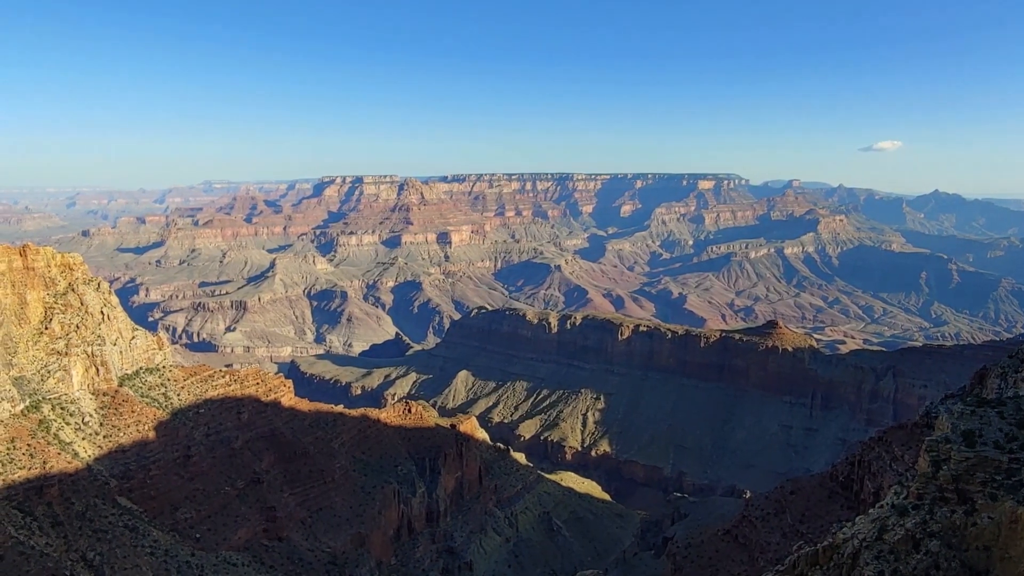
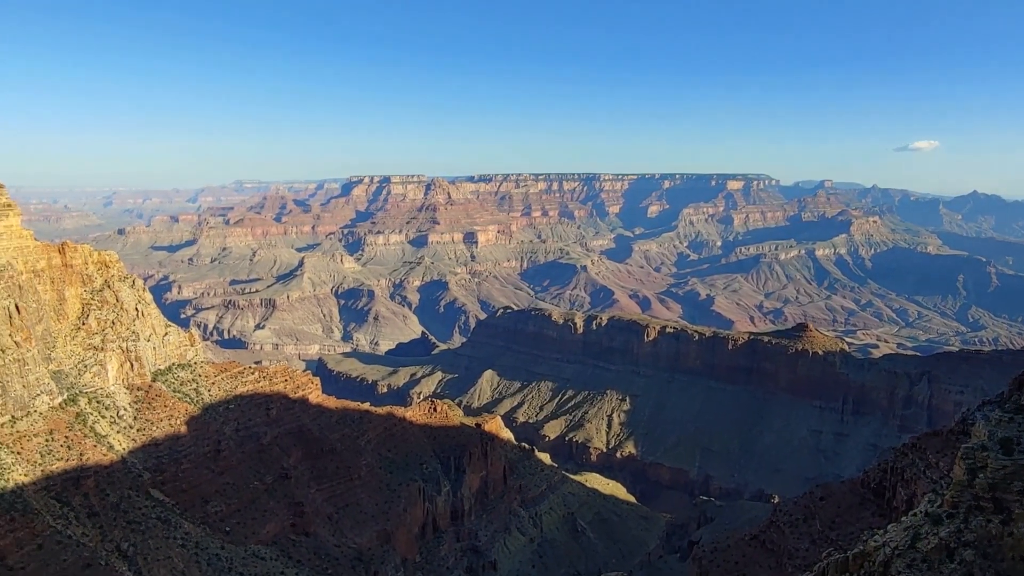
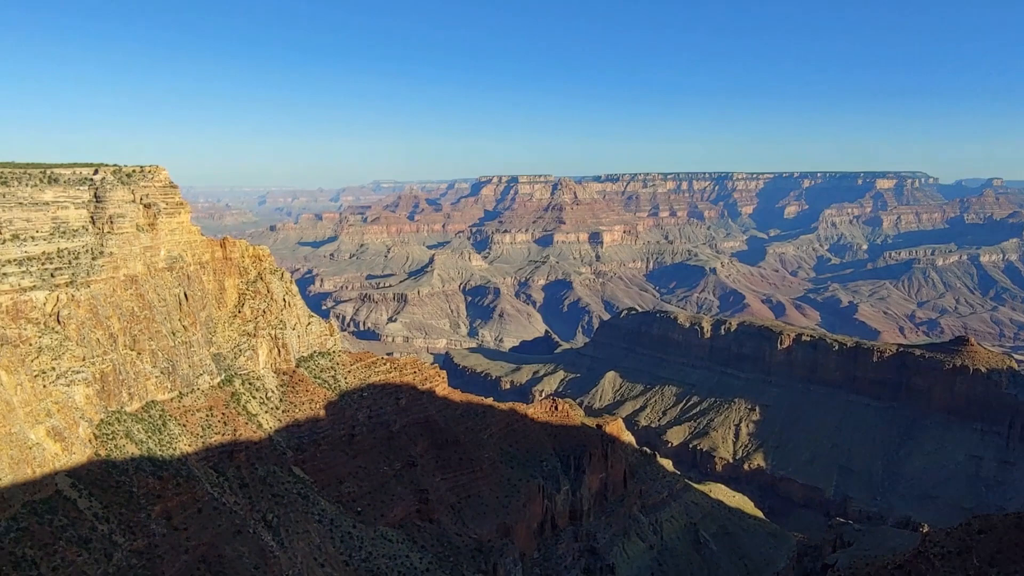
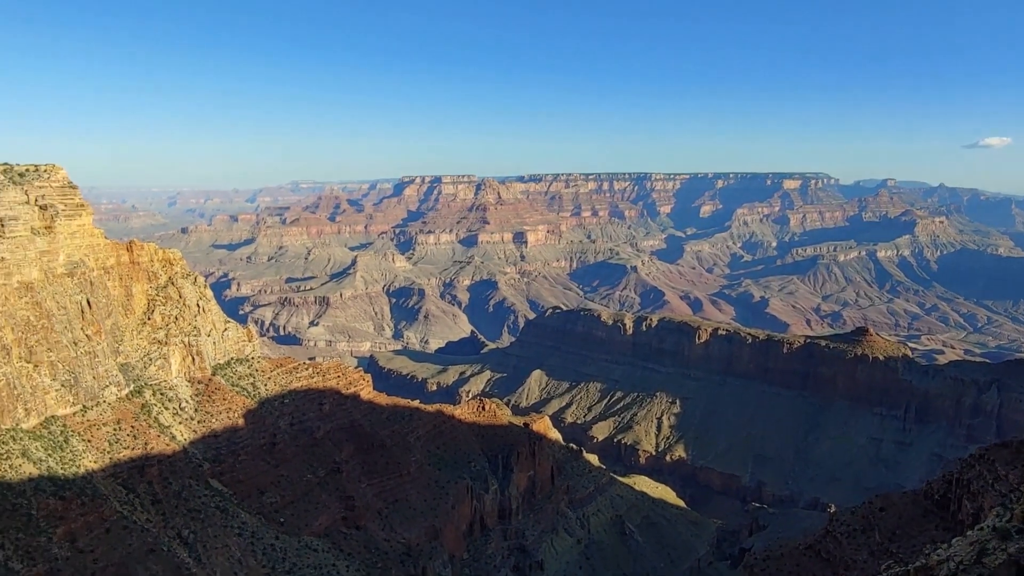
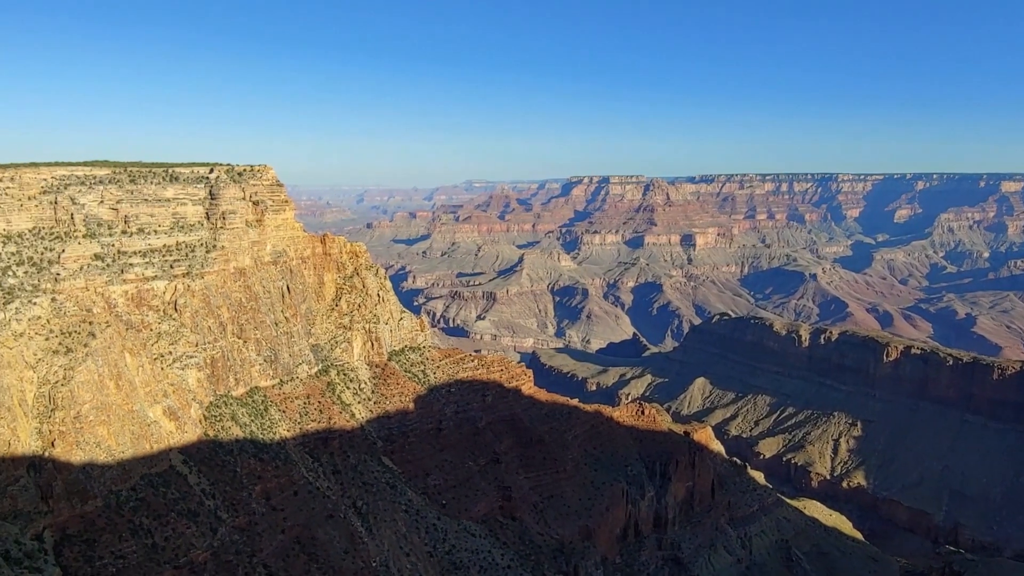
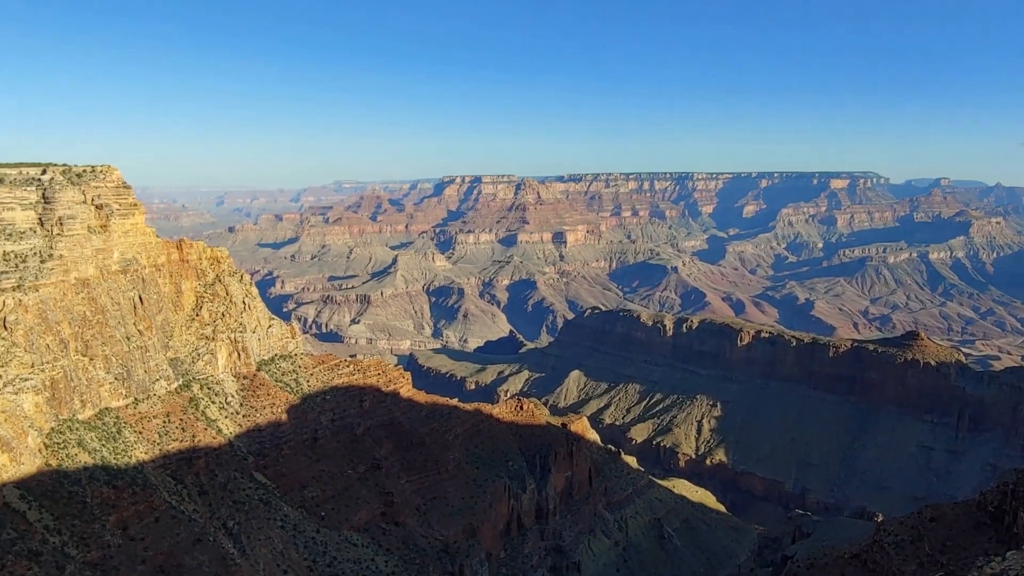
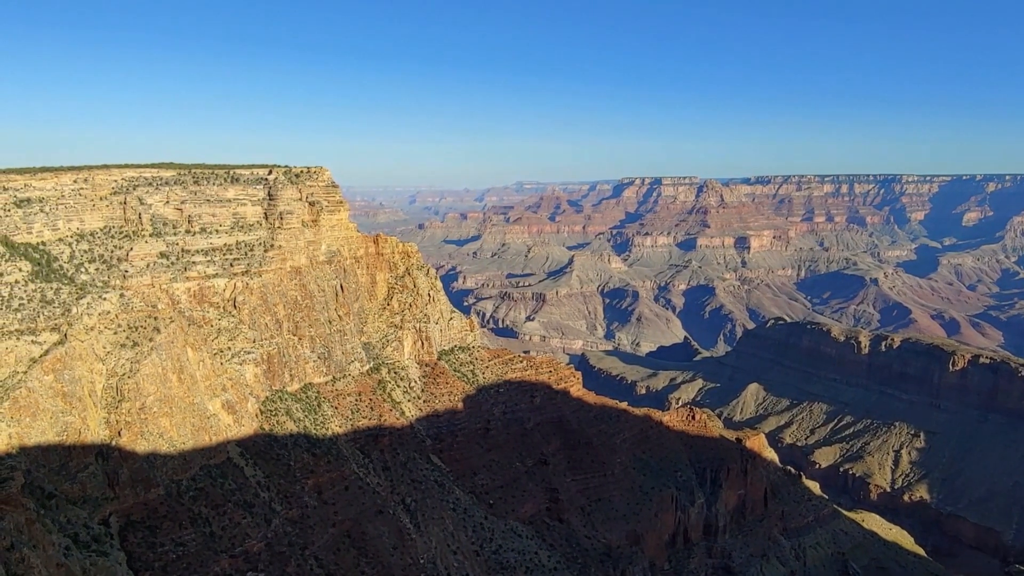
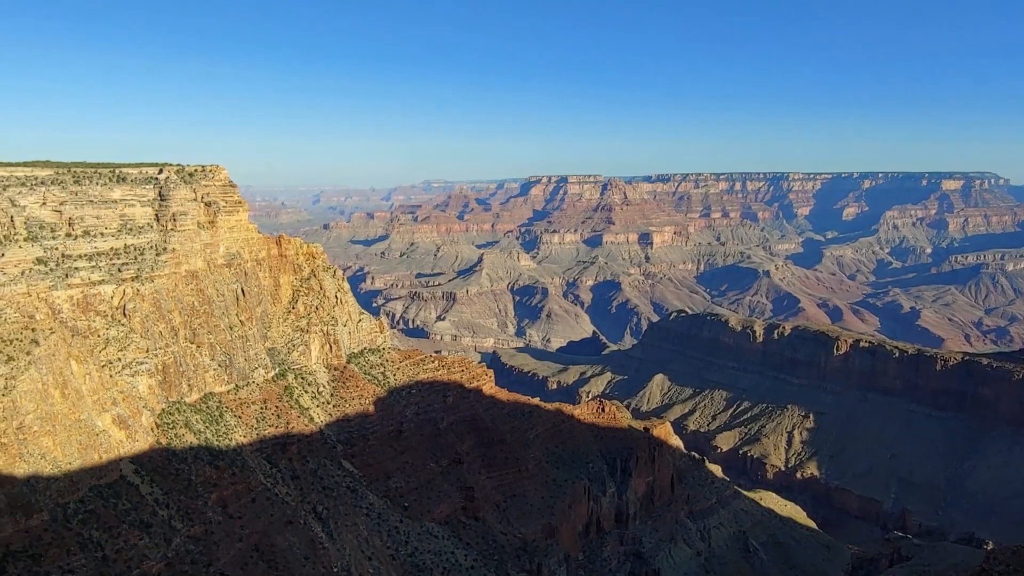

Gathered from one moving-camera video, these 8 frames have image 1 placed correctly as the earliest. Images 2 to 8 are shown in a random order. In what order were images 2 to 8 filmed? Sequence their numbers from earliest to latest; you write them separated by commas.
2, 4, 6, 3, 8, 5, 7
